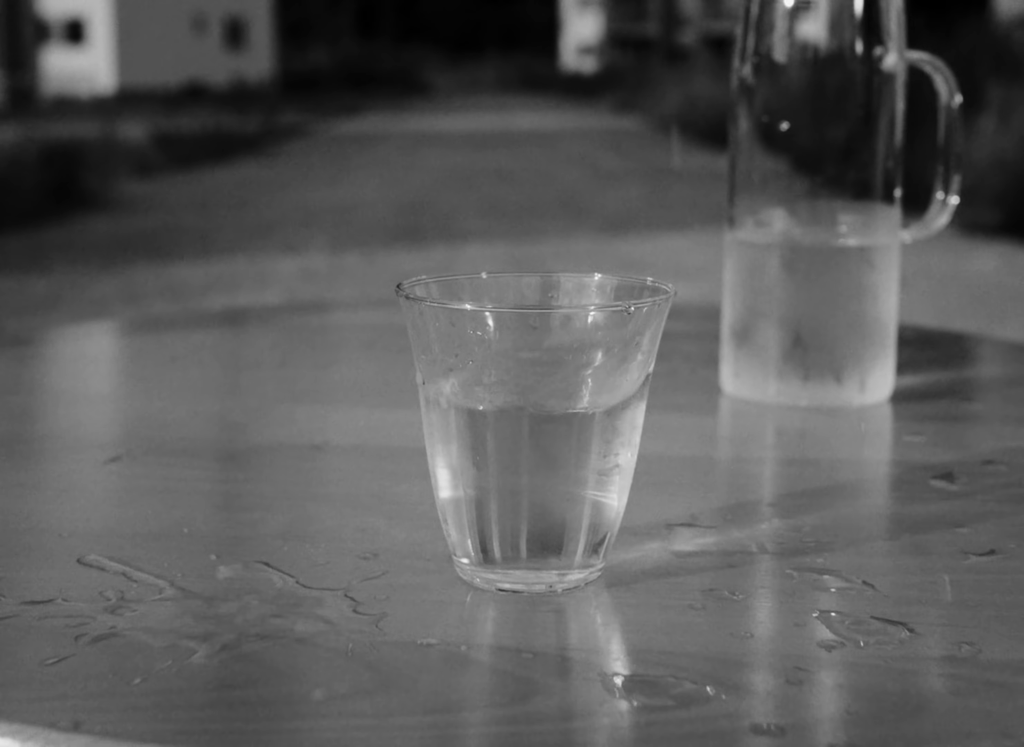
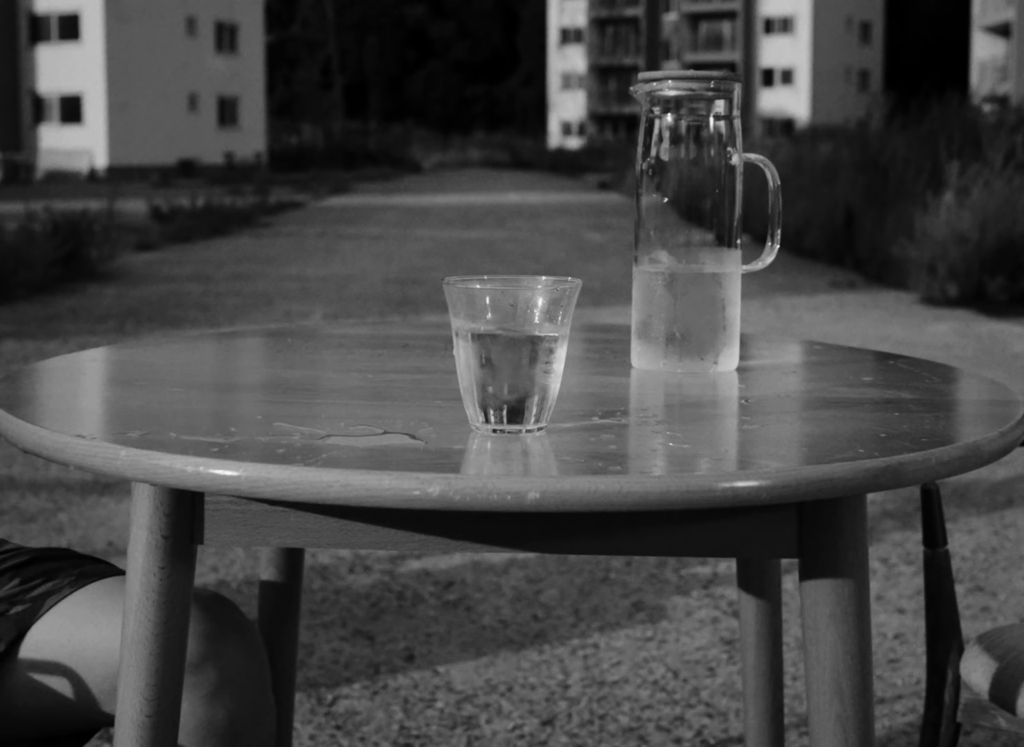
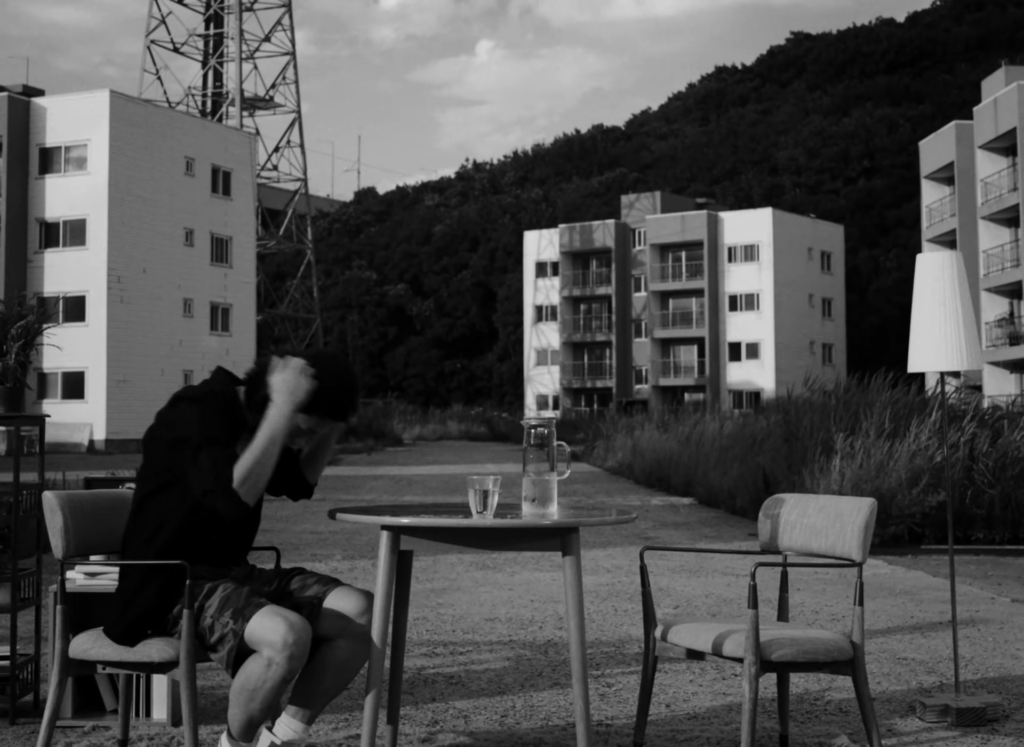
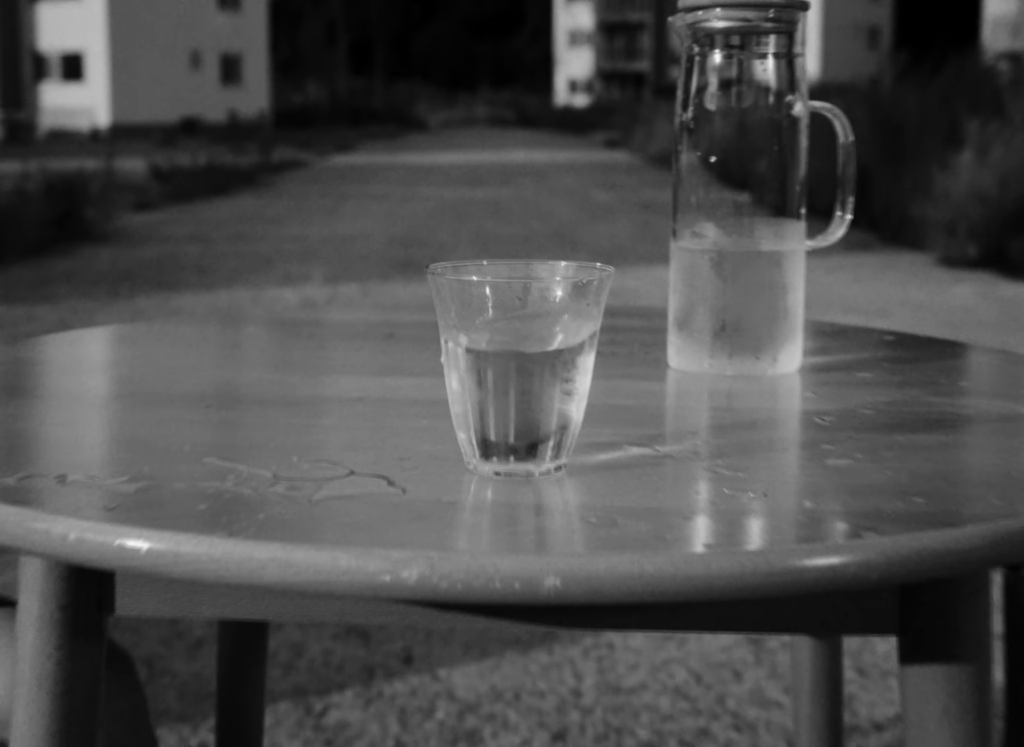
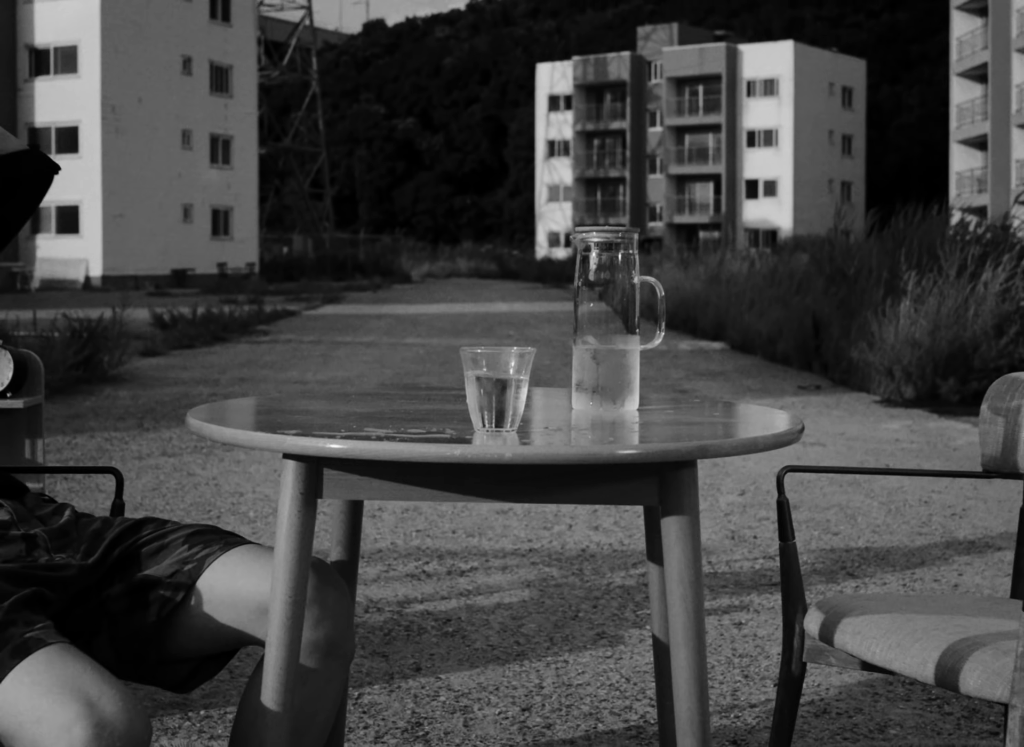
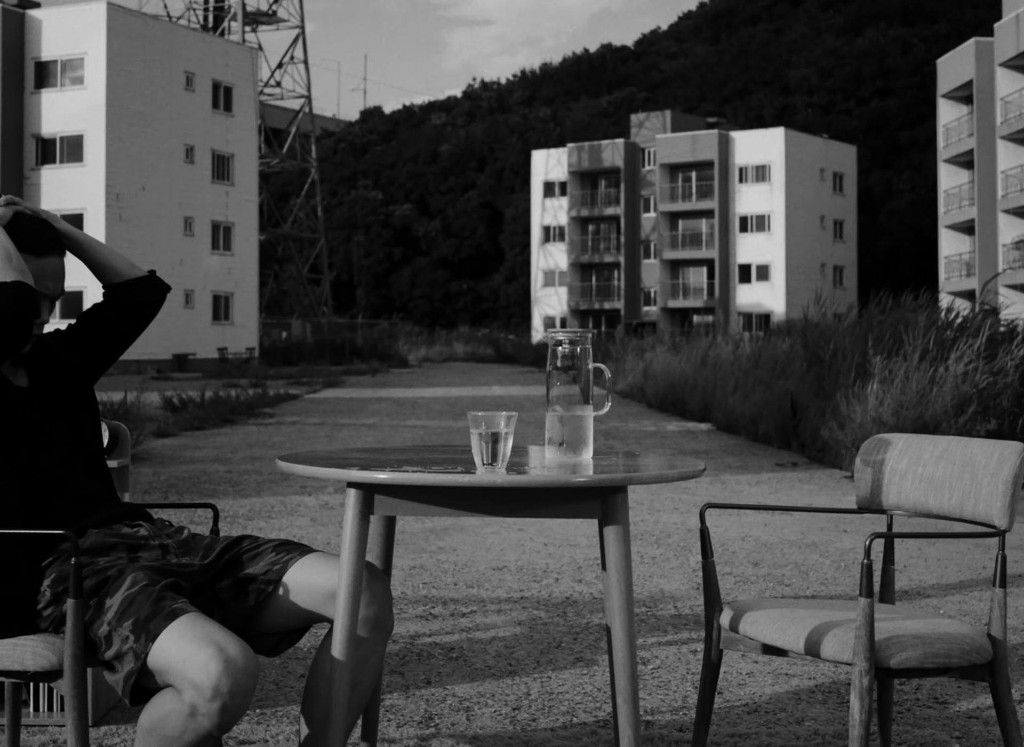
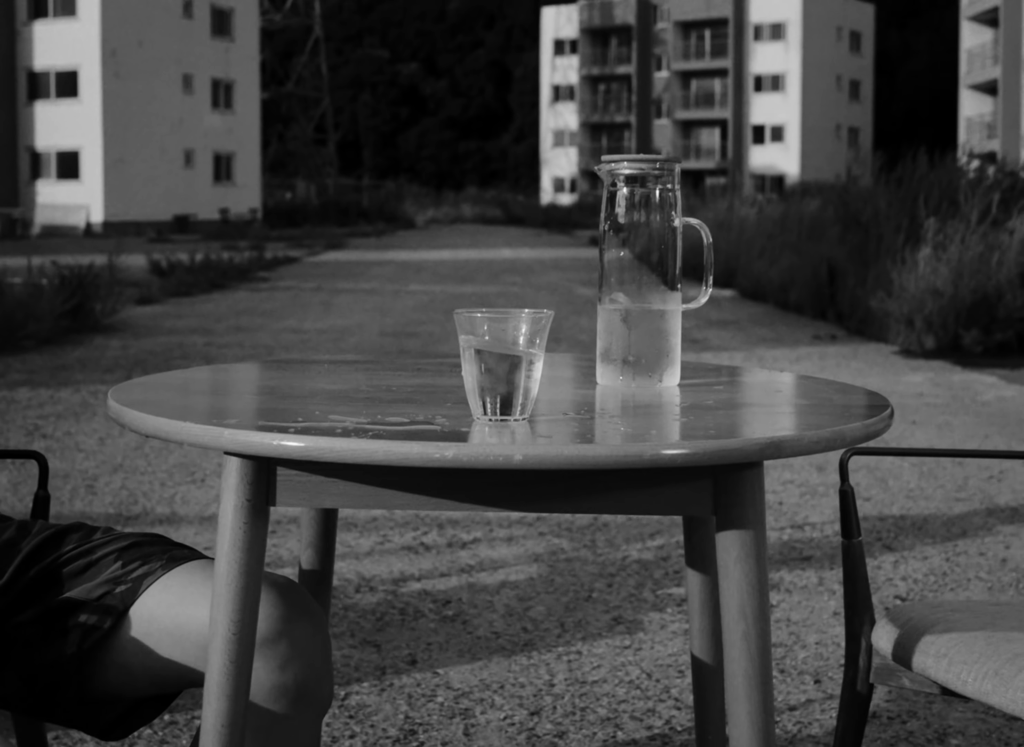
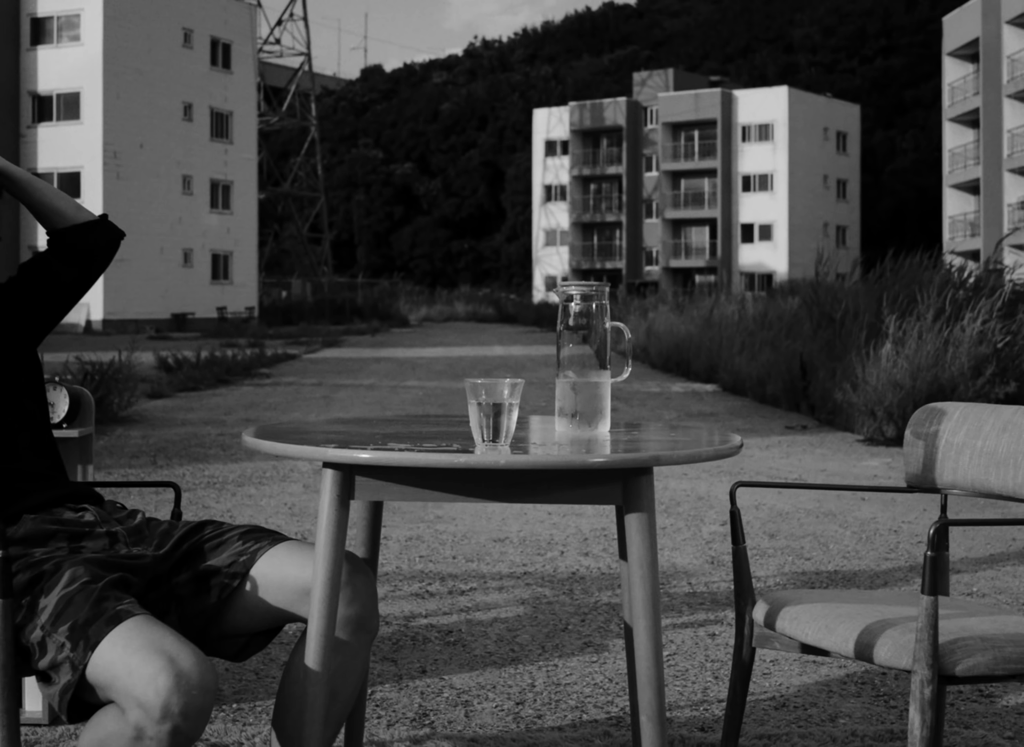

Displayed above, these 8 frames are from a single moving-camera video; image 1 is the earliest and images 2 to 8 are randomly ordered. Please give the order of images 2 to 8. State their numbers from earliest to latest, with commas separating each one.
4, 2, 7, 5, 8, 6, 3
